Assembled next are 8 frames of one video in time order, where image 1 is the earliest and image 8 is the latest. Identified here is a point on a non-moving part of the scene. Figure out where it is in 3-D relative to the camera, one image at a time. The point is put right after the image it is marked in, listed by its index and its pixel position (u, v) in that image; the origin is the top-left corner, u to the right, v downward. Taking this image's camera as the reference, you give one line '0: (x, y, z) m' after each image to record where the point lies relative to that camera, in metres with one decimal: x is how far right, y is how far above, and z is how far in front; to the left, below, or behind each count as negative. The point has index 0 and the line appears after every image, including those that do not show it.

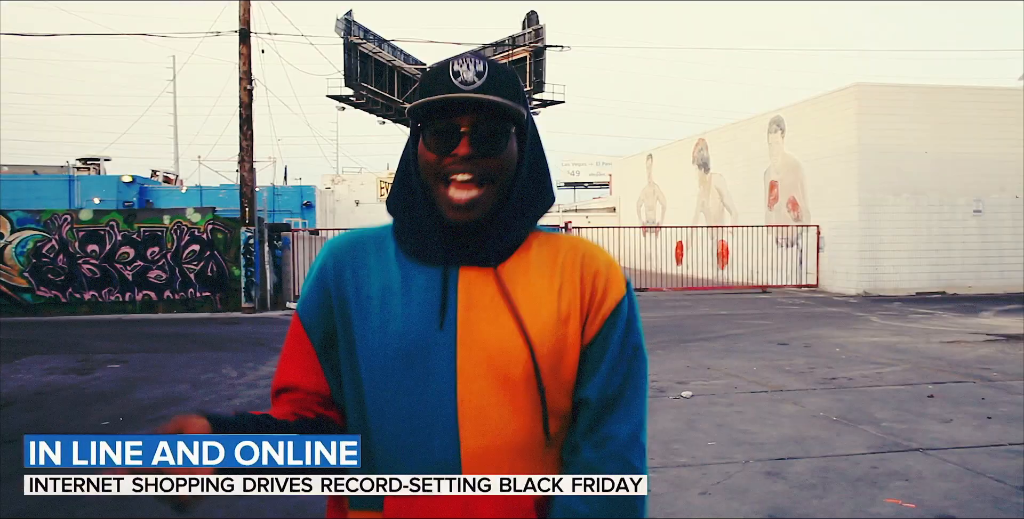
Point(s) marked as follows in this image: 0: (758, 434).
0: (+1.8, -1.3, +5.0) m
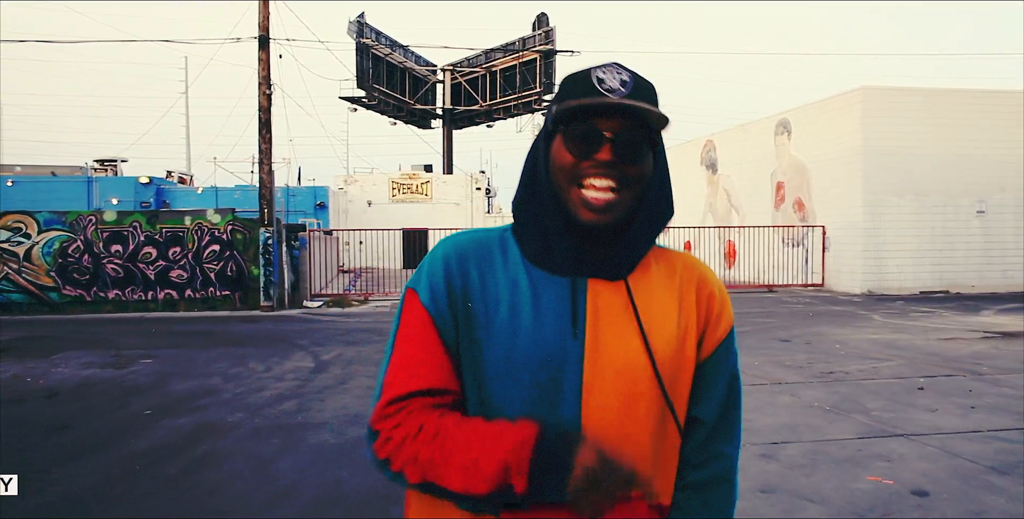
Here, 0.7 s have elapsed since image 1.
0: (+1.9, -1.3, +5.4) m
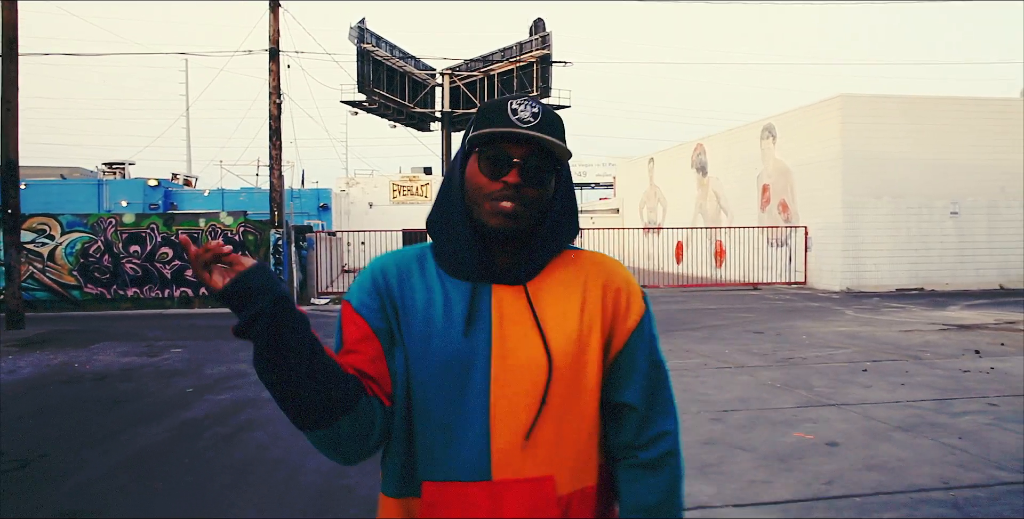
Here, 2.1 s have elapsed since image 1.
0: (+1.9, -1.3, +6.3) m
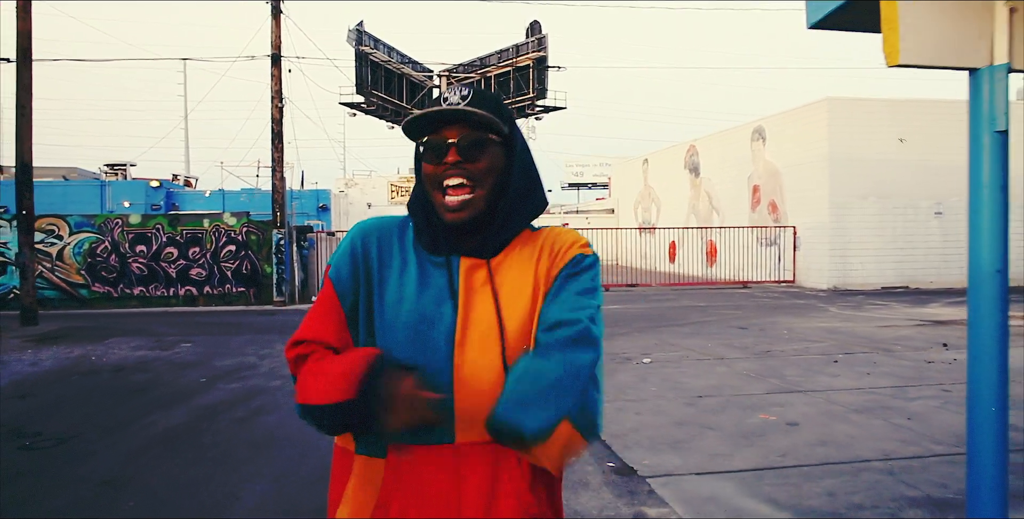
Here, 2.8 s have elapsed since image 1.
0: (+1.8, -1.2, +6.8) m
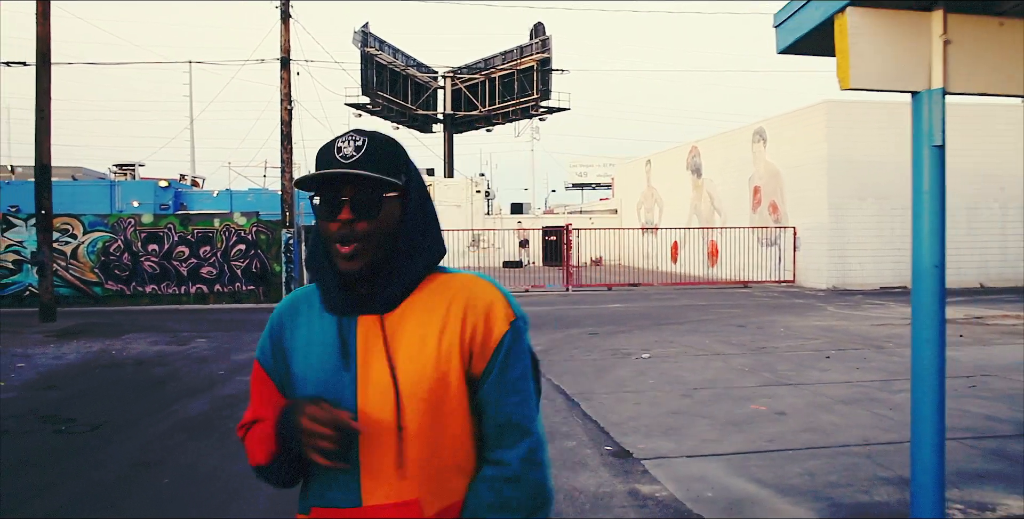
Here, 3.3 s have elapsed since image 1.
0: (+1.8, -1.2, +7.2) m
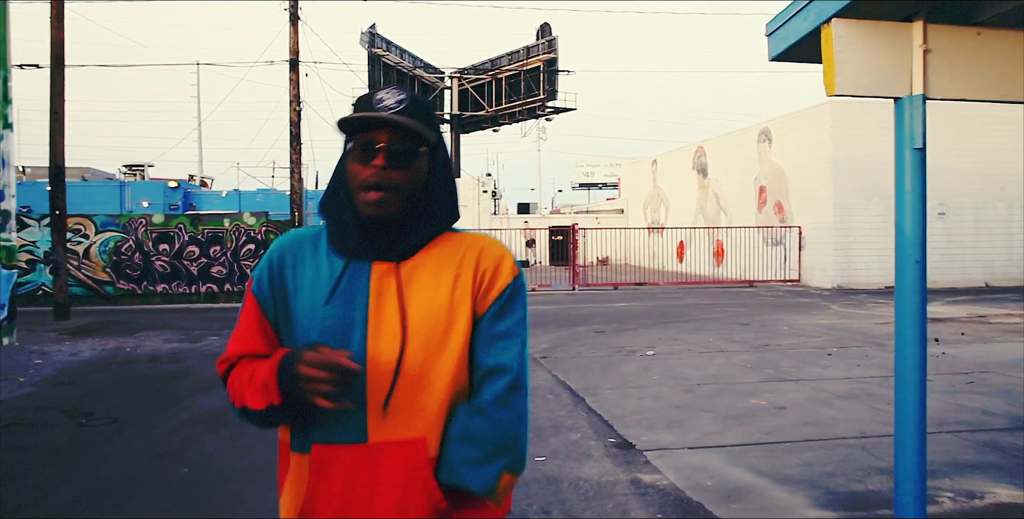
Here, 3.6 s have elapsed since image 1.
0: (+1.9, -1.2, +7.3) m
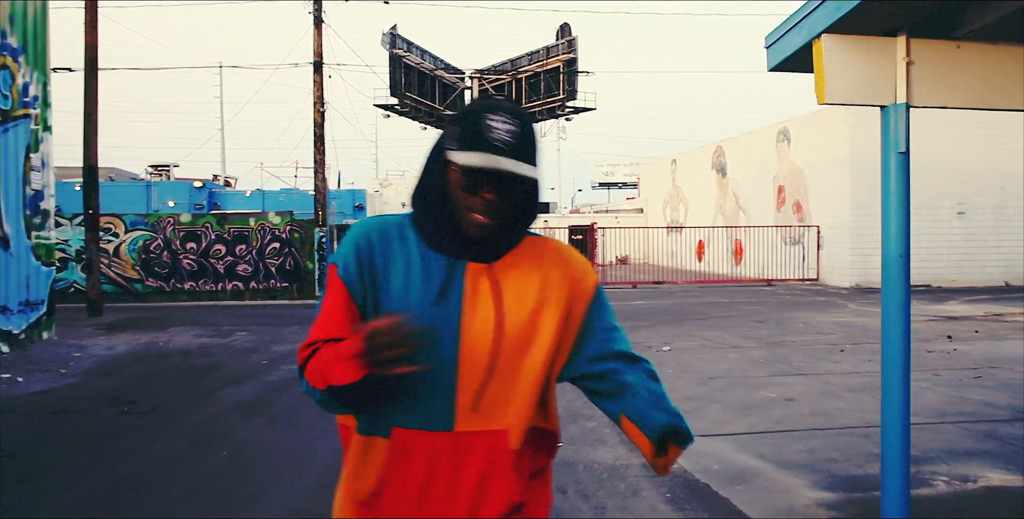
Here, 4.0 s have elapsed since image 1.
0: (+2.1, -1.2, +7.5) m
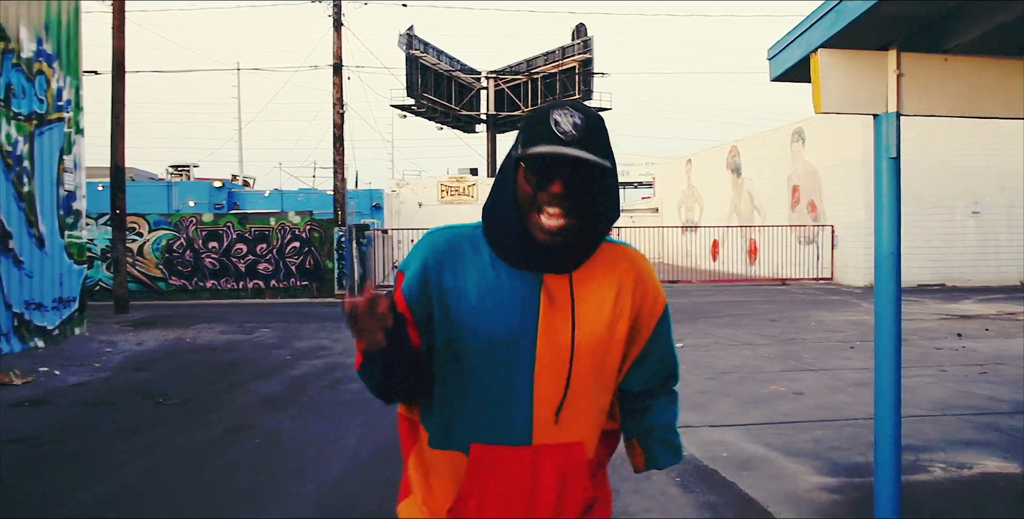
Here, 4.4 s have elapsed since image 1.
0: (+2.3, -1.2, +7.7) m
